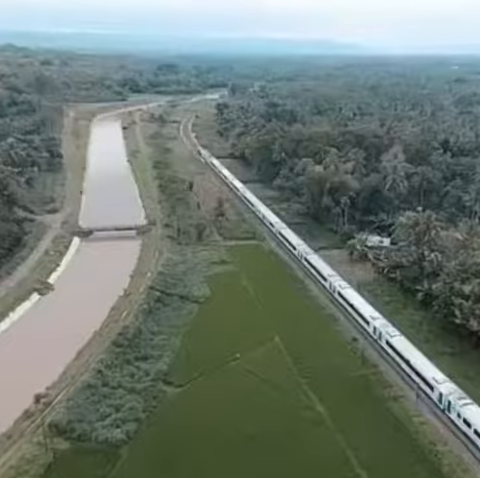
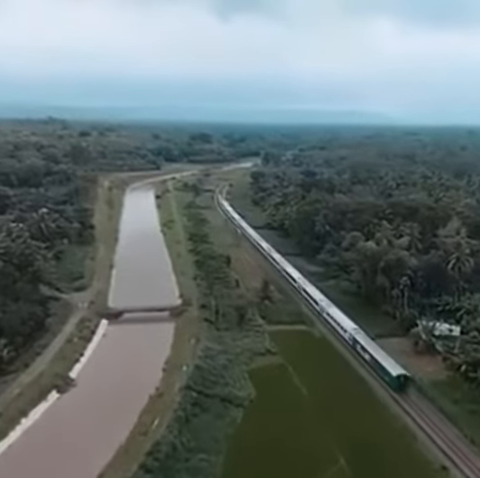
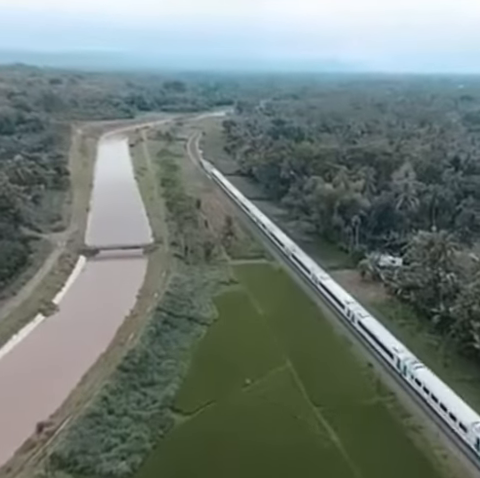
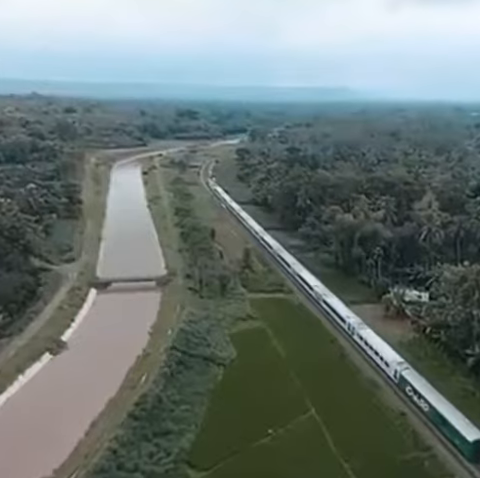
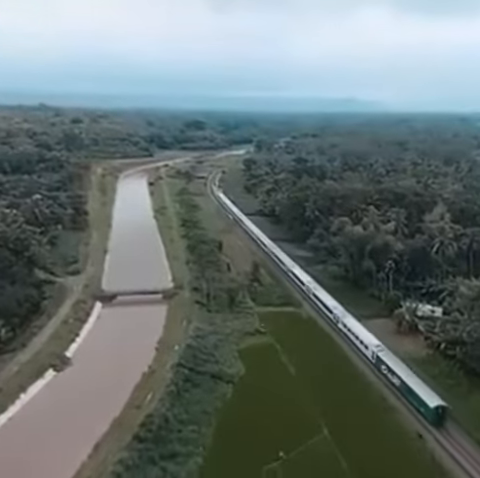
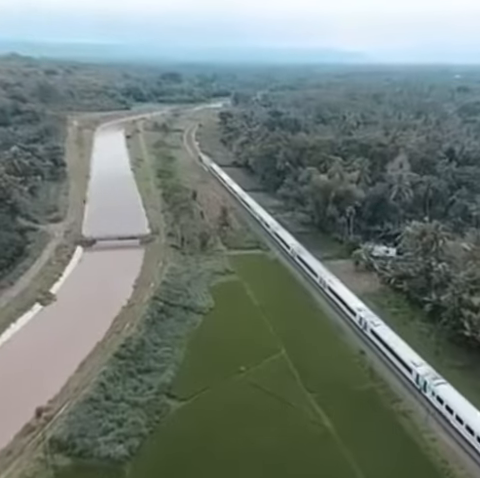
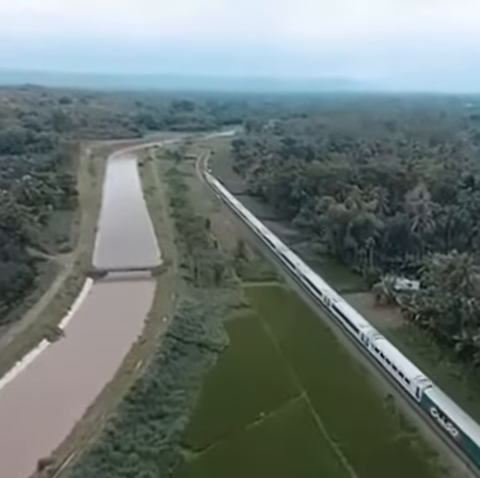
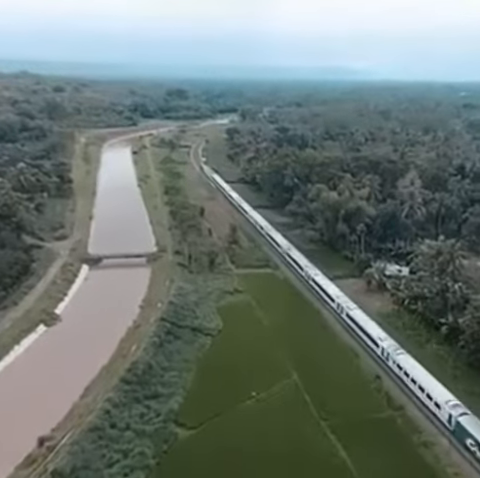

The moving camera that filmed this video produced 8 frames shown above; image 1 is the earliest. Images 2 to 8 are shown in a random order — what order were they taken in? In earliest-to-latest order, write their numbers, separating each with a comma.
6, 3, 8, 7, 4, 5, 2
